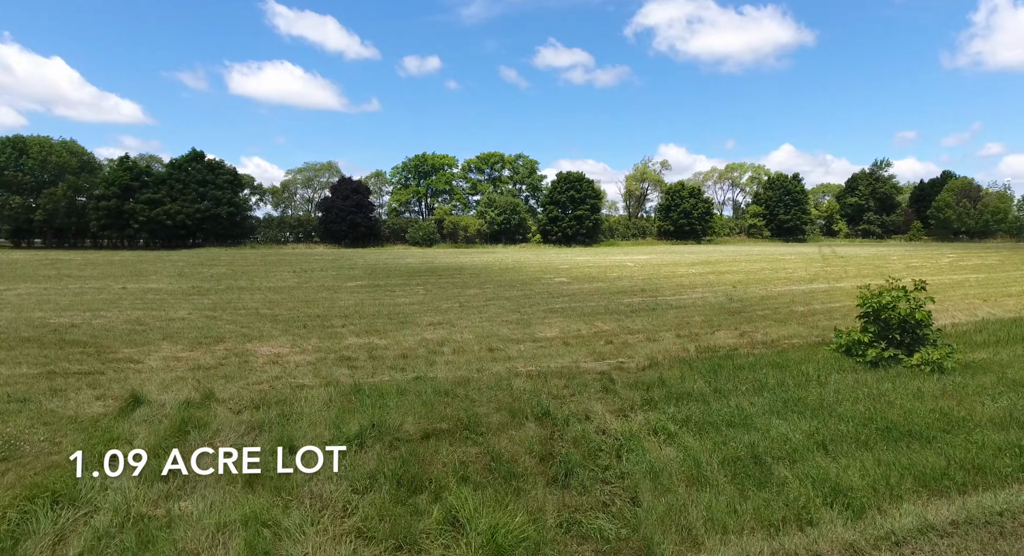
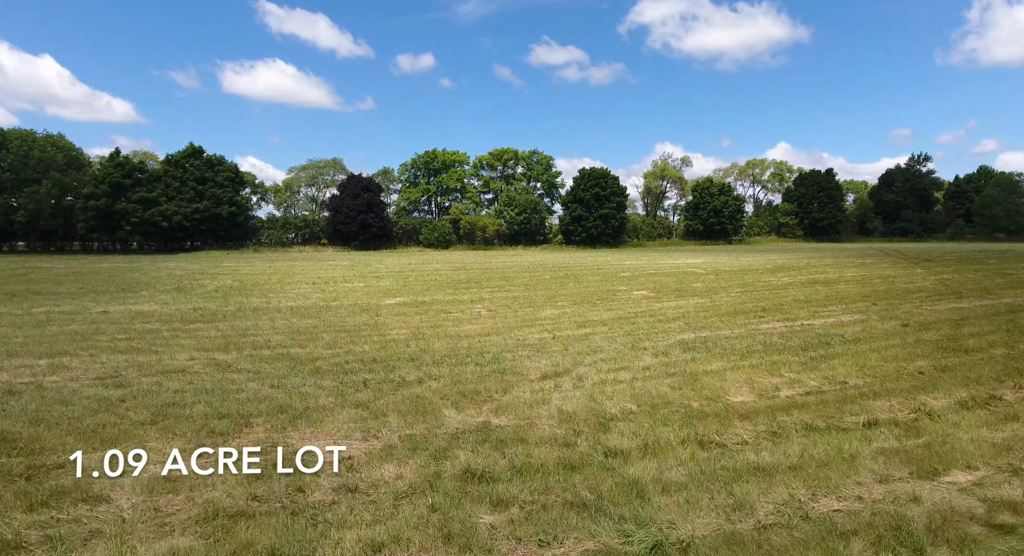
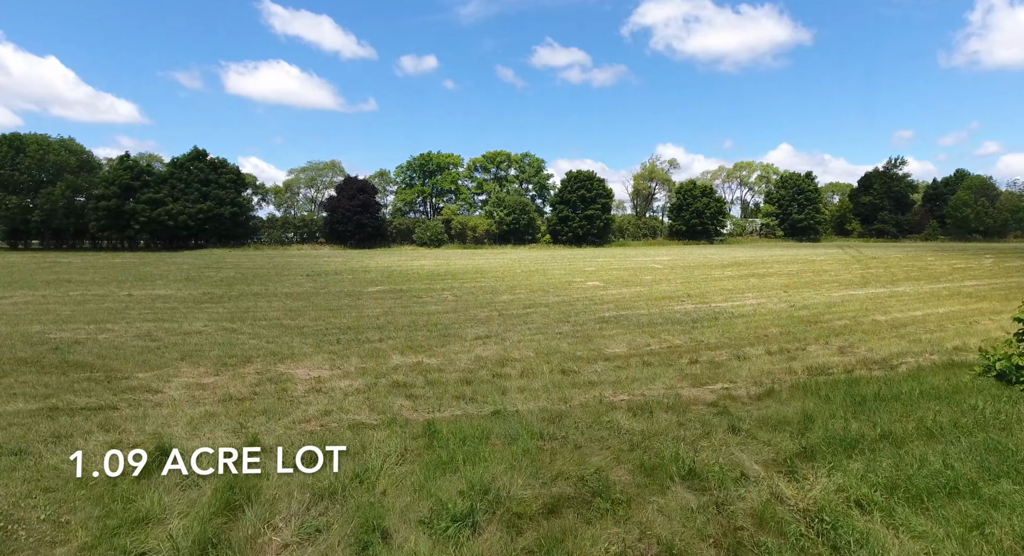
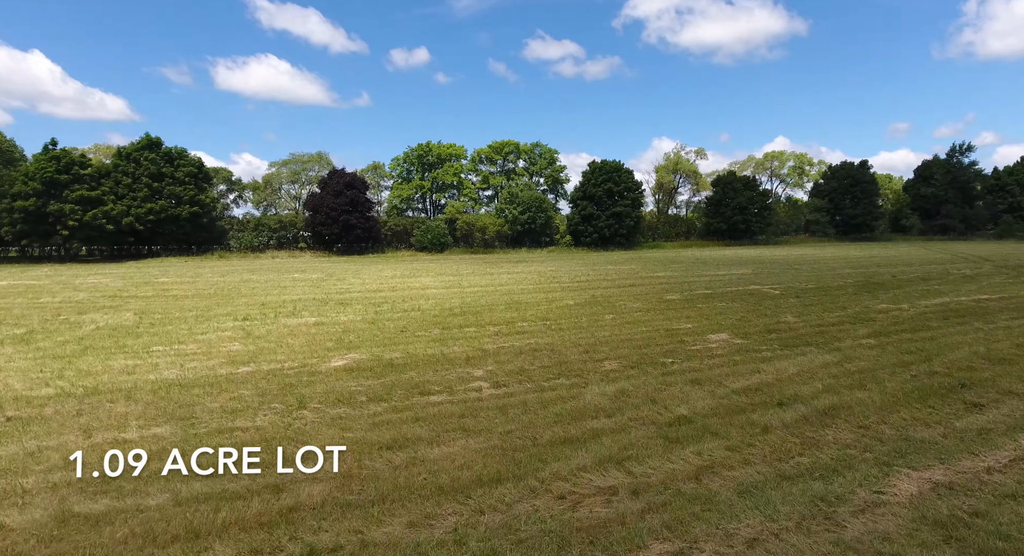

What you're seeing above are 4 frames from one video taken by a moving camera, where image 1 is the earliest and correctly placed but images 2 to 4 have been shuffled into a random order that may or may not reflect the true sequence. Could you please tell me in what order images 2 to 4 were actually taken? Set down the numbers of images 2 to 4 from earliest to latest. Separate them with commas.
3, 2, 4
